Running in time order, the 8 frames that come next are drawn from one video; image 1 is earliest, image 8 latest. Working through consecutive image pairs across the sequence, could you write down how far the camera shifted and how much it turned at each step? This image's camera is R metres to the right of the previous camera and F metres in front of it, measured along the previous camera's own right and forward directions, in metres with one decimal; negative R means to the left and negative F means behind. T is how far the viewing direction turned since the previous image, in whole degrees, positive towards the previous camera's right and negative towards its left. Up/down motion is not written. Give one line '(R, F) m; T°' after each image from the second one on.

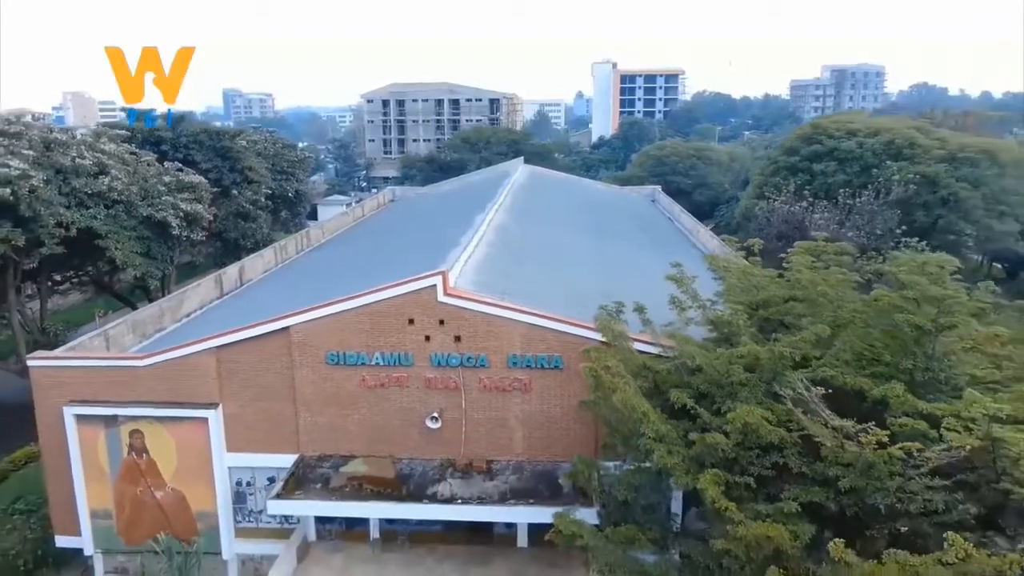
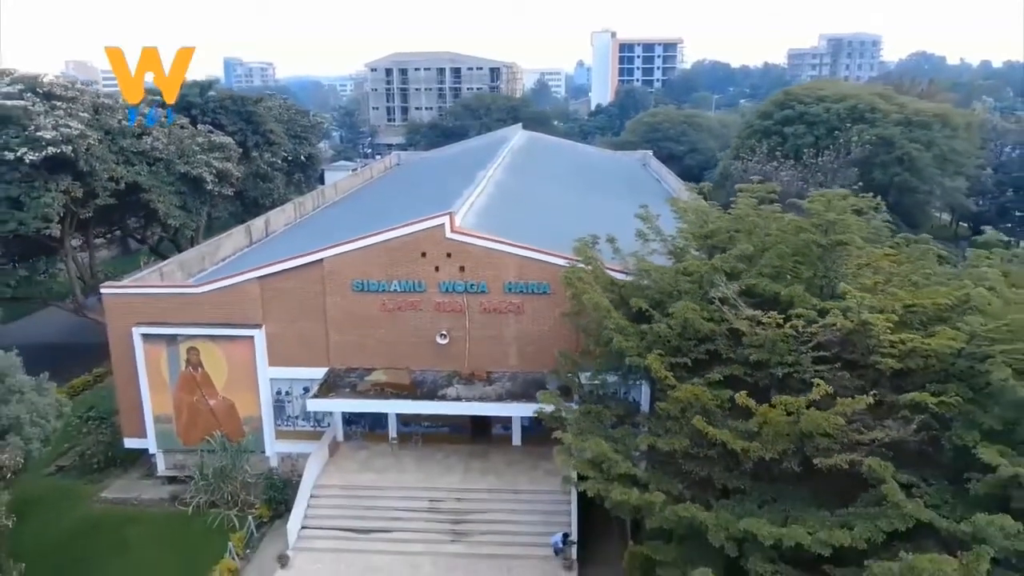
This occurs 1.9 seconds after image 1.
(+0.1, -3.0) m; 0°
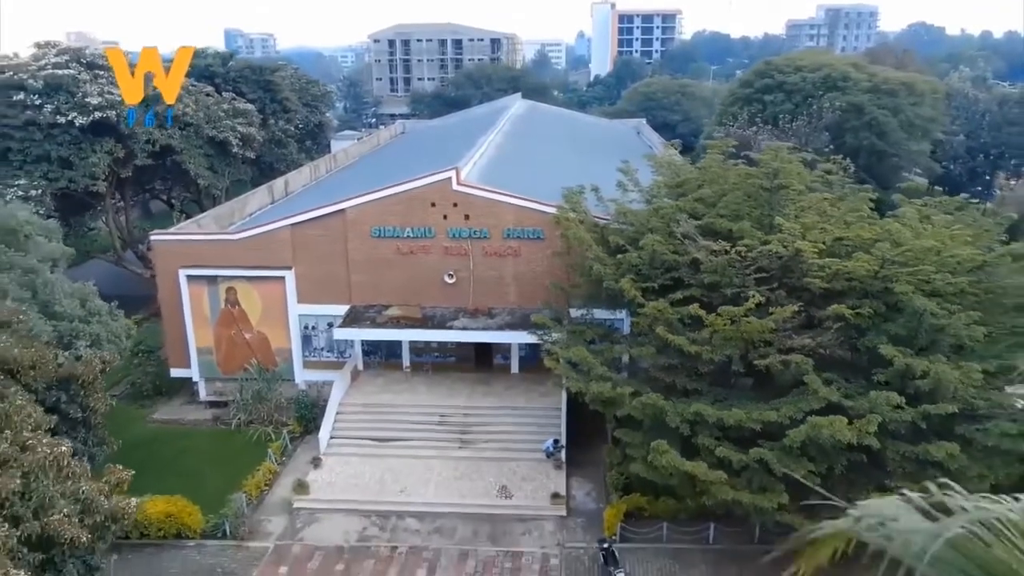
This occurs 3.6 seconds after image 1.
(+0.1, -2.7) m; 0°
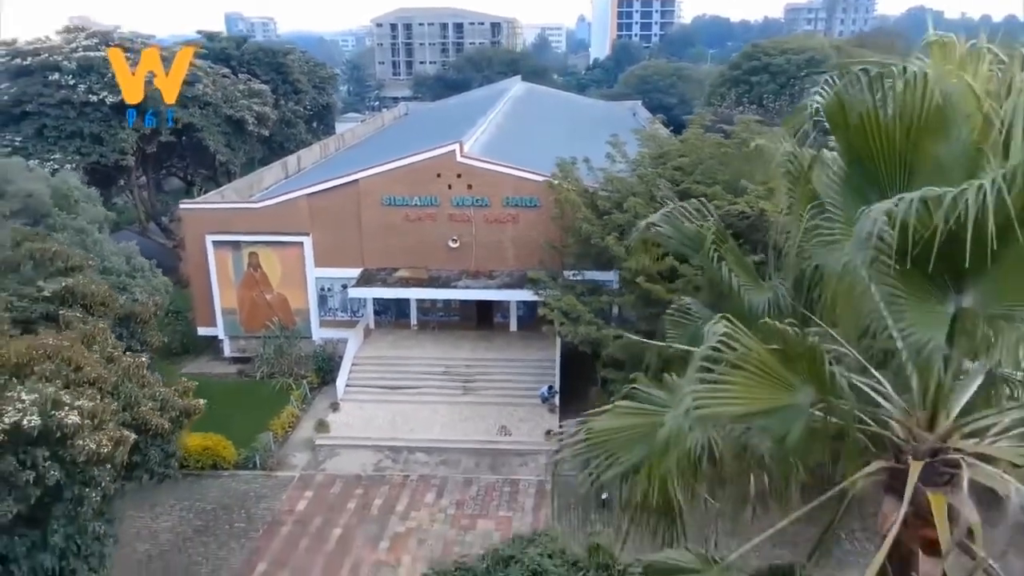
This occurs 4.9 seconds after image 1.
(+0.1, -2.0) m; 0°
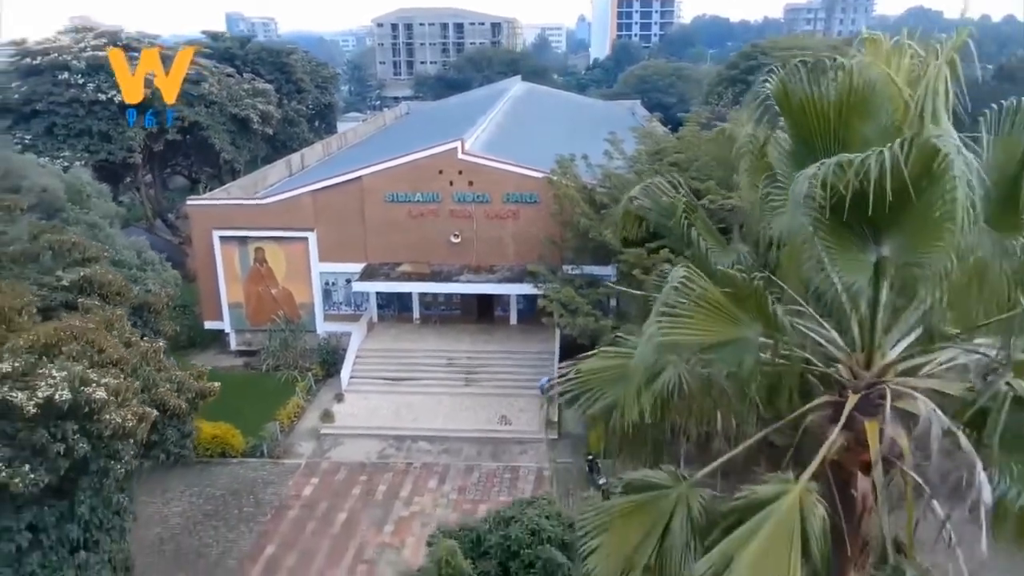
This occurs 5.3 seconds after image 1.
(0.0, -0.5) m; 0°
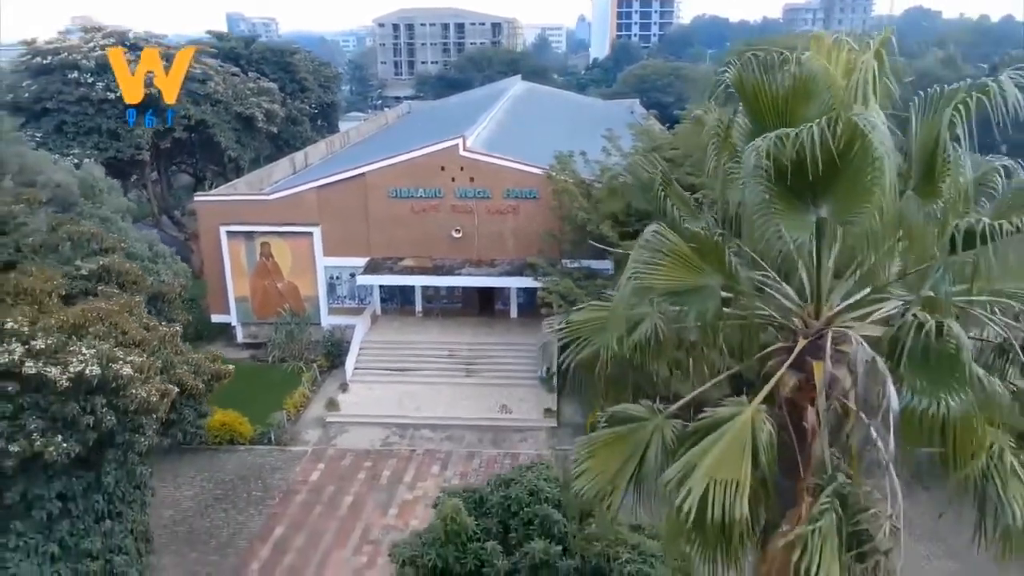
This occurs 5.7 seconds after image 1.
(0.0, -0.6) m; 0°
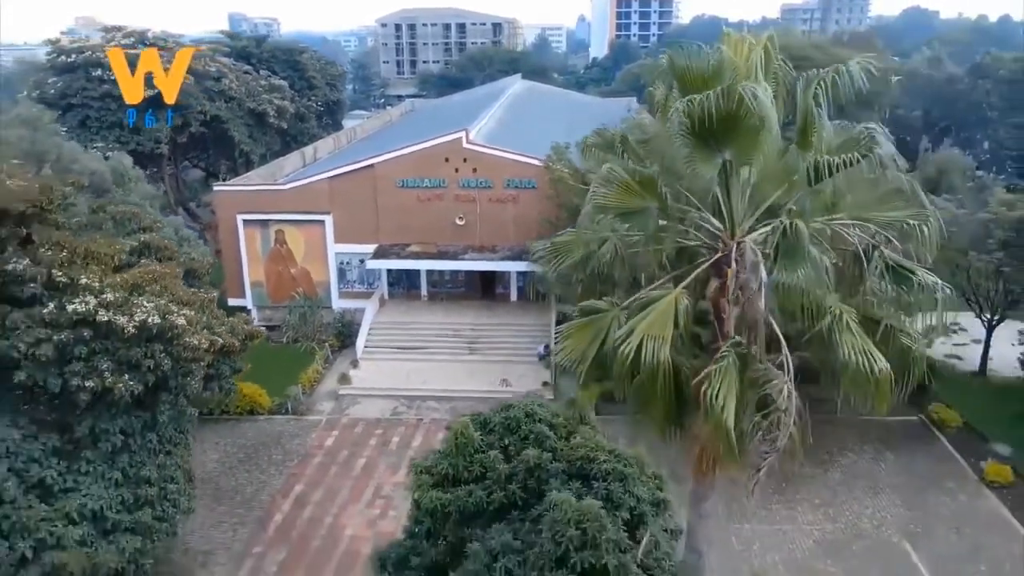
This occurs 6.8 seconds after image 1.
(0.0, -1.5) m; 0°
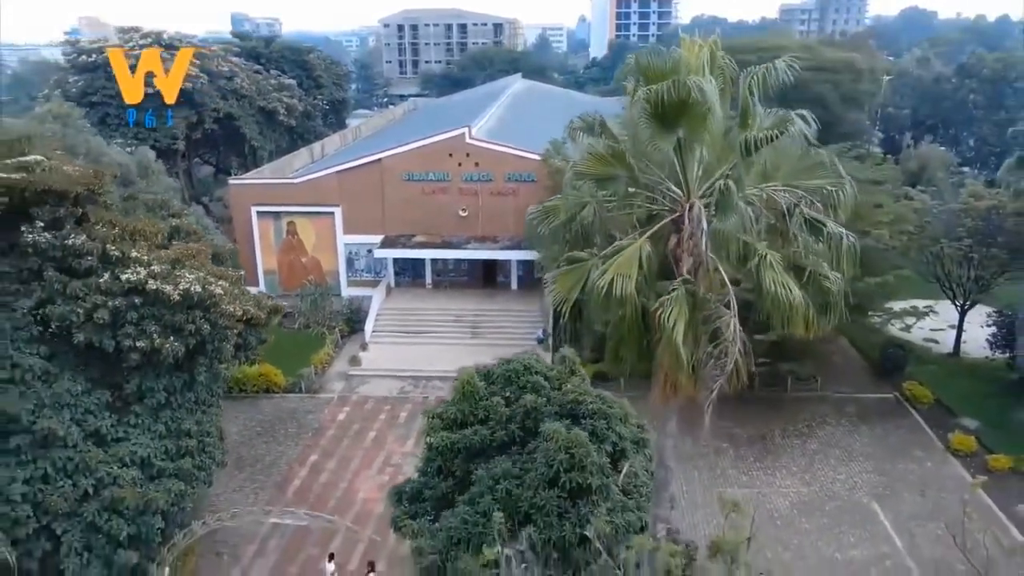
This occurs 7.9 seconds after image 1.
(0.0, -1.4) m; 0°
